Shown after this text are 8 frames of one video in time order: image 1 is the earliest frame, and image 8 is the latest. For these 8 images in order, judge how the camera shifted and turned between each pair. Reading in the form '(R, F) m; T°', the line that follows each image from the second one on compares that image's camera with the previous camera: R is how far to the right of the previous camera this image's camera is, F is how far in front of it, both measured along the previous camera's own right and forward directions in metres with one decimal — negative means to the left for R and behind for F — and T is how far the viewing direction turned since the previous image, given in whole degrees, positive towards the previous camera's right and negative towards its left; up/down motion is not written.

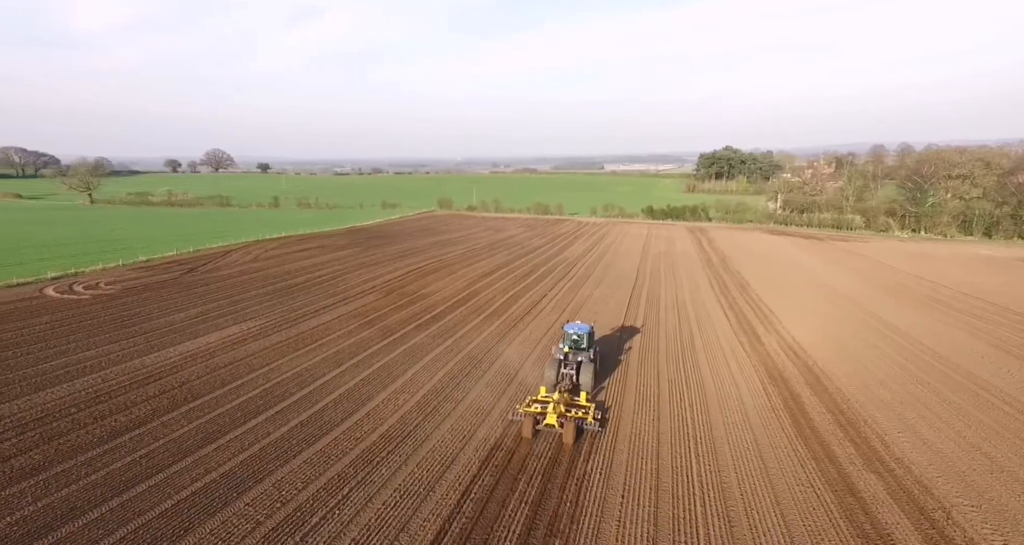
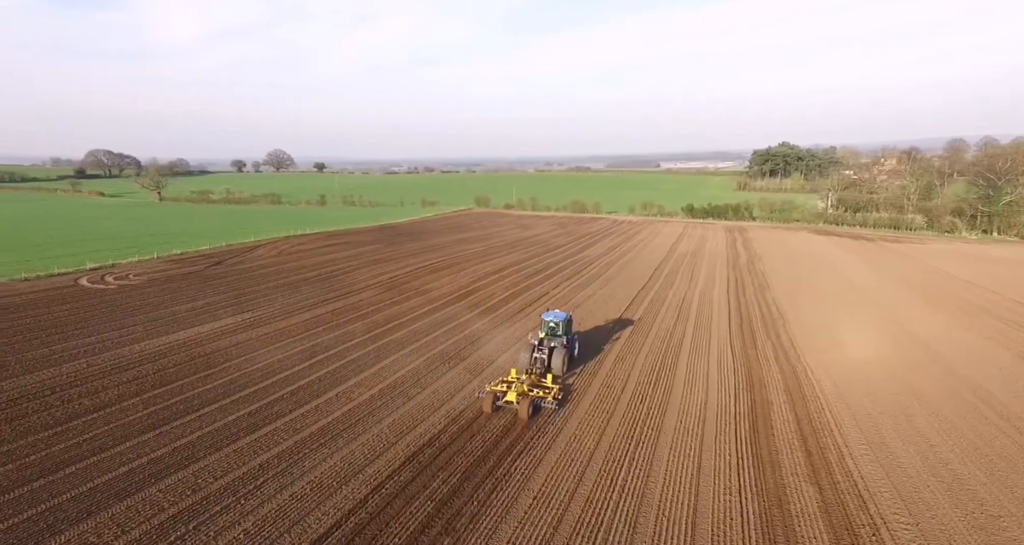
(+2.1, +0.3) m; -6°
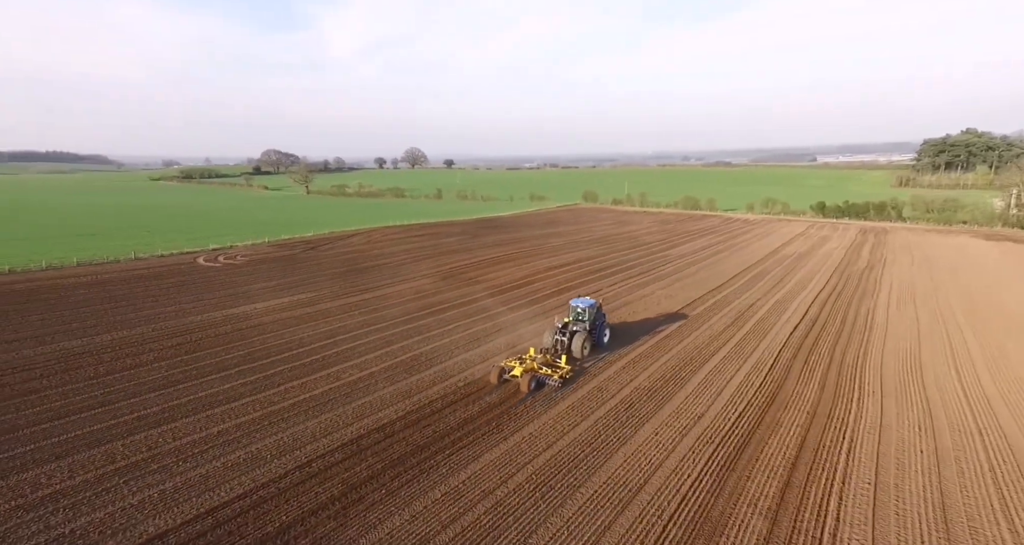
(+3.0, +0.8) m; -13°
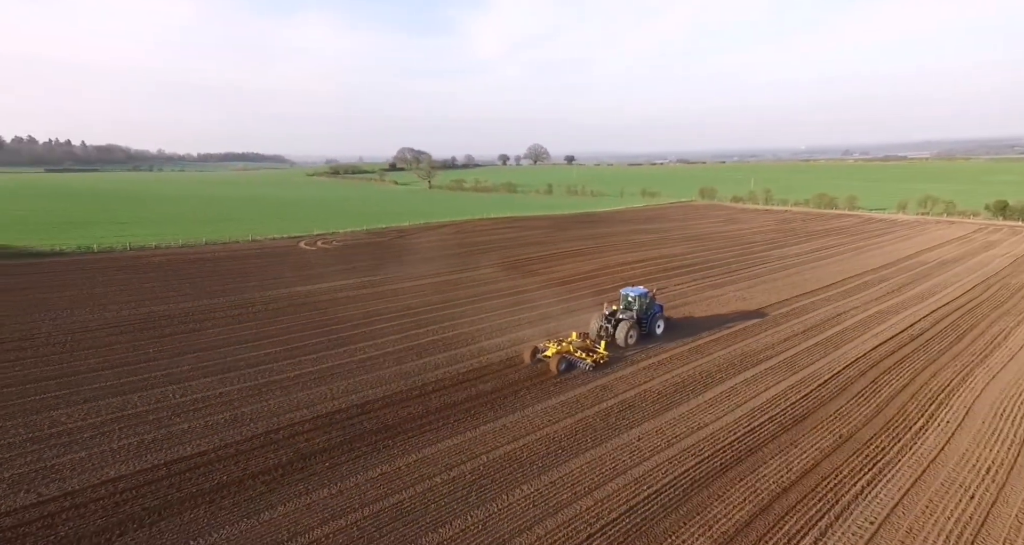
(+2.4, +0.7) m; -13°
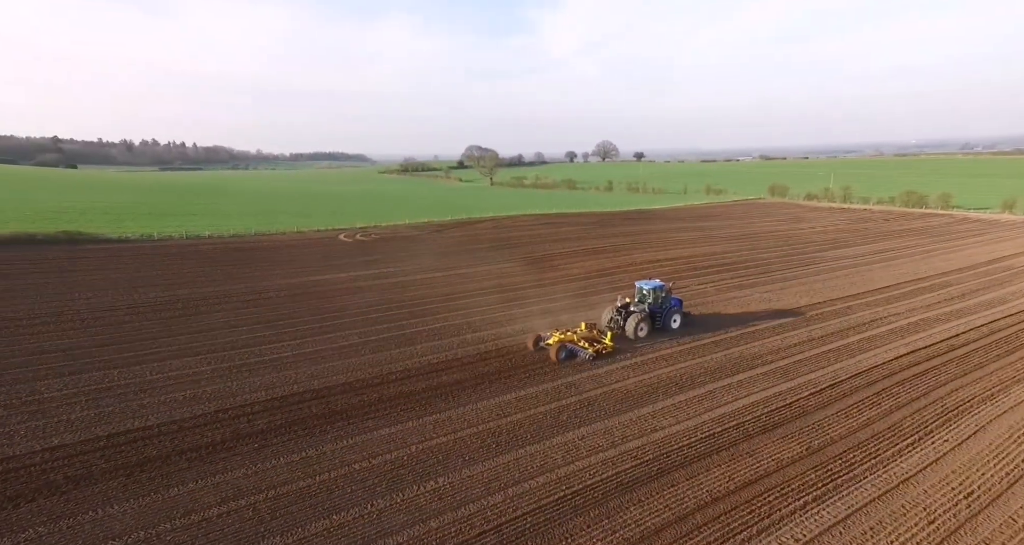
(+2.0, +0.5) m; -8°
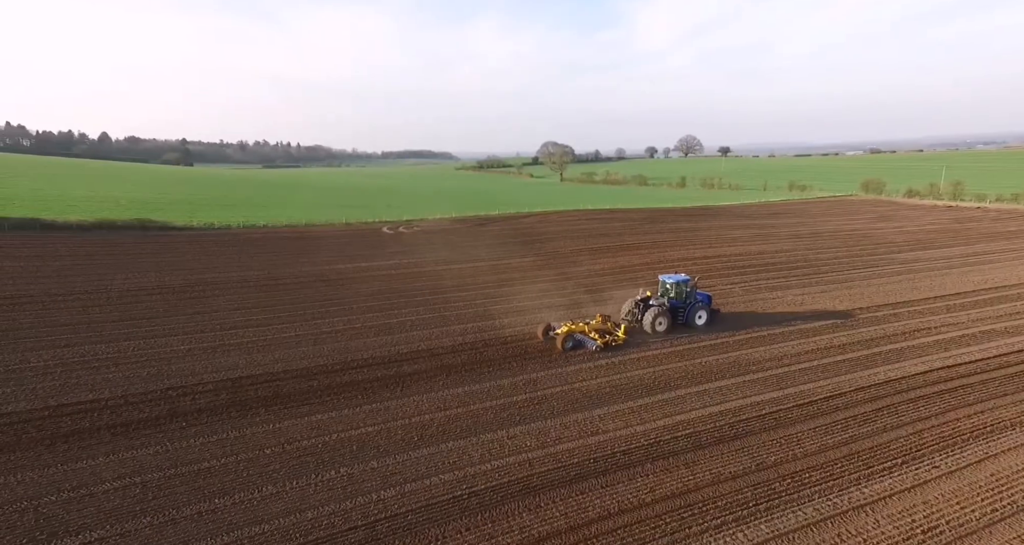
(+2.2, +0.7) m; -9°
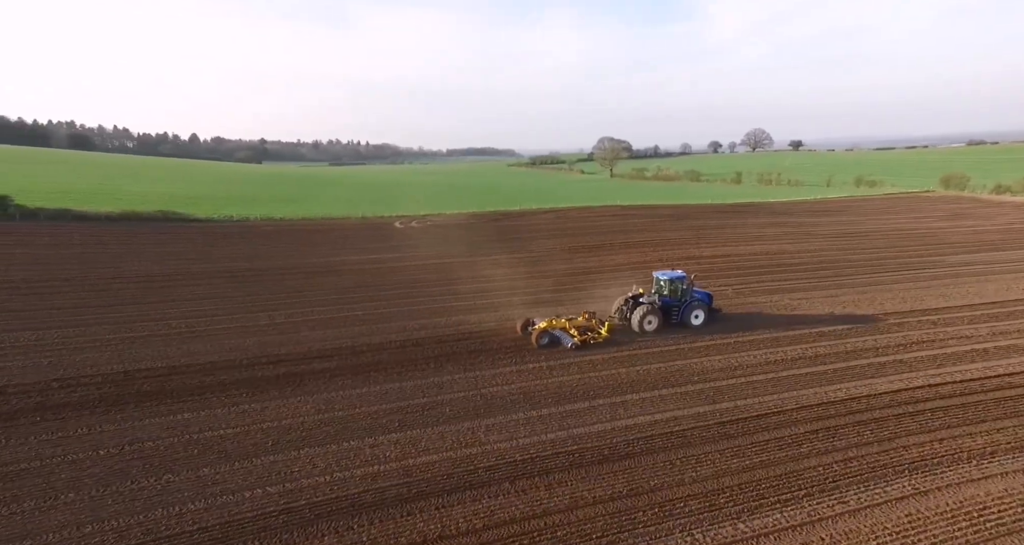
(+2.6, +1.0) m; -7°
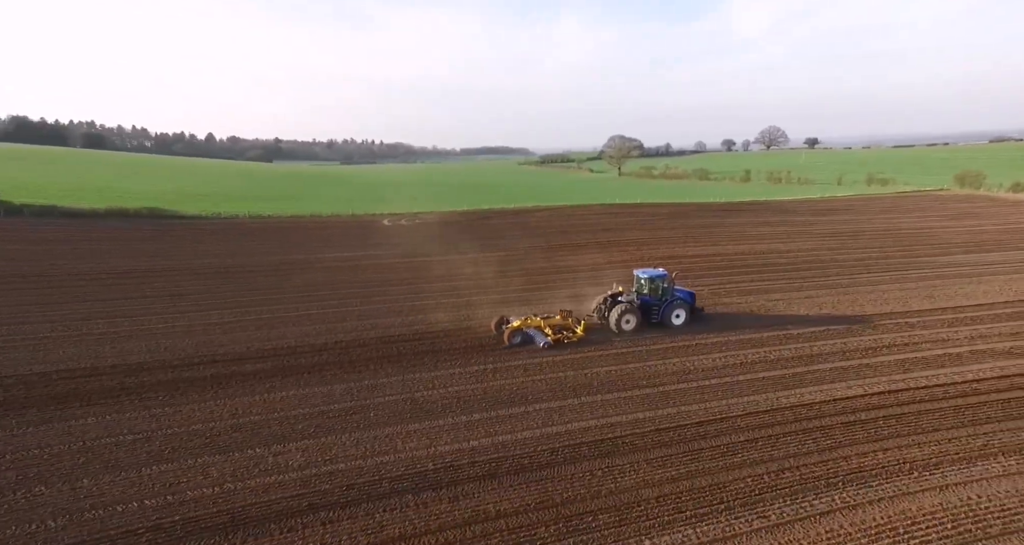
(+1.2, +0.4) m; -2°
